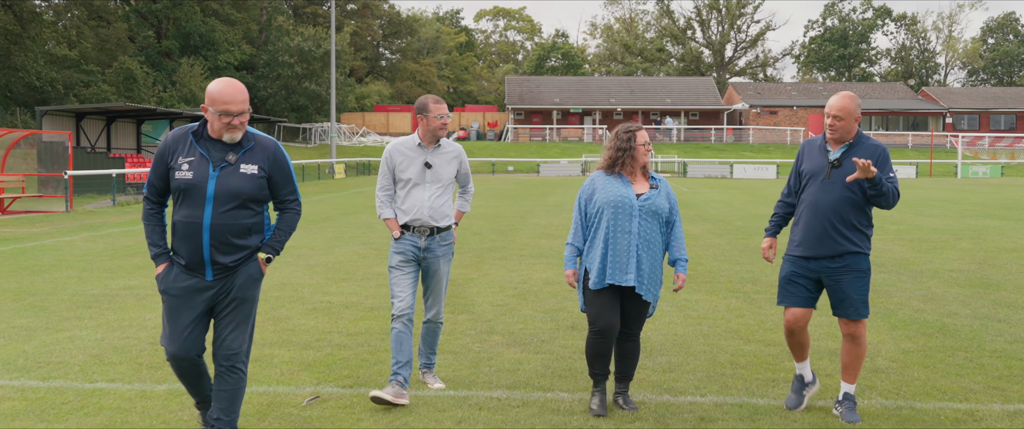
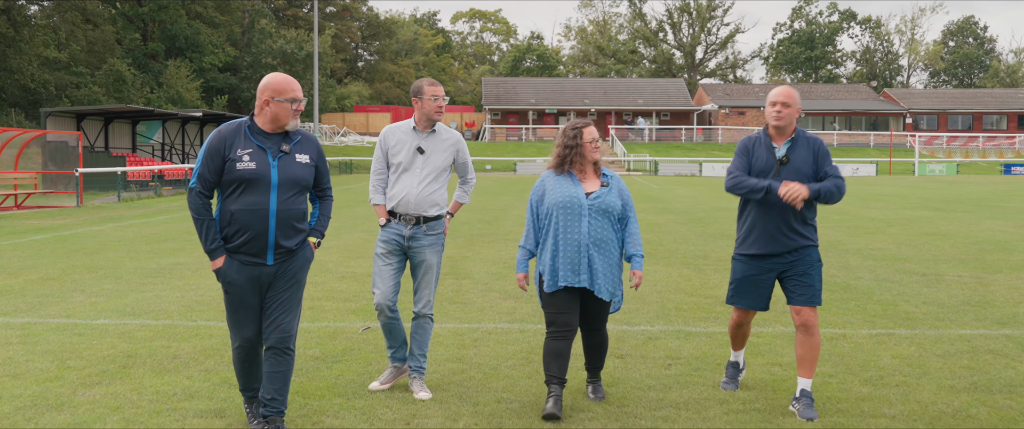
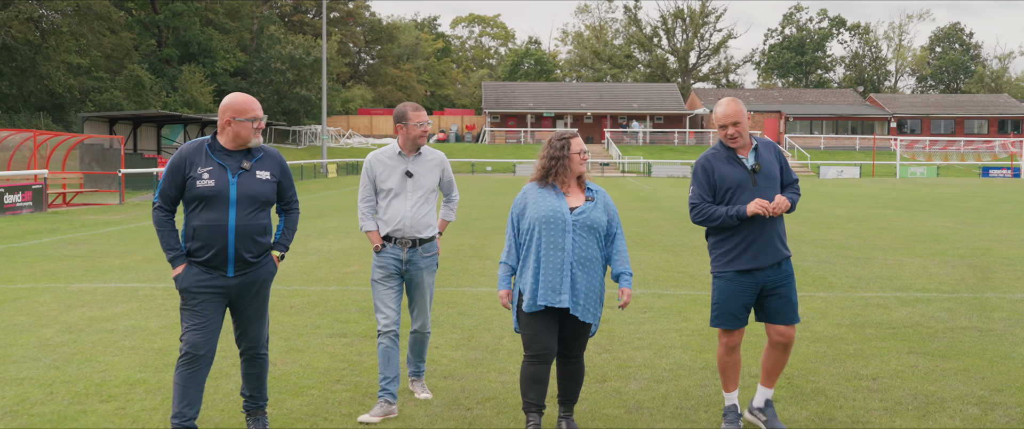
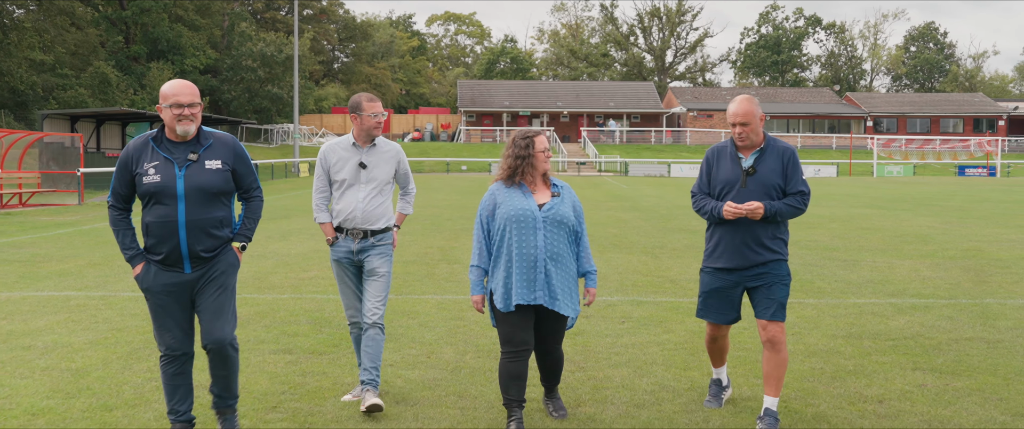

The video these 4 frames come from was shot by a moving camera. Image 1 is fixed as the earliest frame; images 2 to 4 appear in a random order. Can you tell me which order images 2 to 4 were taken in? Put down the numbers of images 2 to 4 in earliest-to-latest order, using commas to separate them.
2, 4, 3
